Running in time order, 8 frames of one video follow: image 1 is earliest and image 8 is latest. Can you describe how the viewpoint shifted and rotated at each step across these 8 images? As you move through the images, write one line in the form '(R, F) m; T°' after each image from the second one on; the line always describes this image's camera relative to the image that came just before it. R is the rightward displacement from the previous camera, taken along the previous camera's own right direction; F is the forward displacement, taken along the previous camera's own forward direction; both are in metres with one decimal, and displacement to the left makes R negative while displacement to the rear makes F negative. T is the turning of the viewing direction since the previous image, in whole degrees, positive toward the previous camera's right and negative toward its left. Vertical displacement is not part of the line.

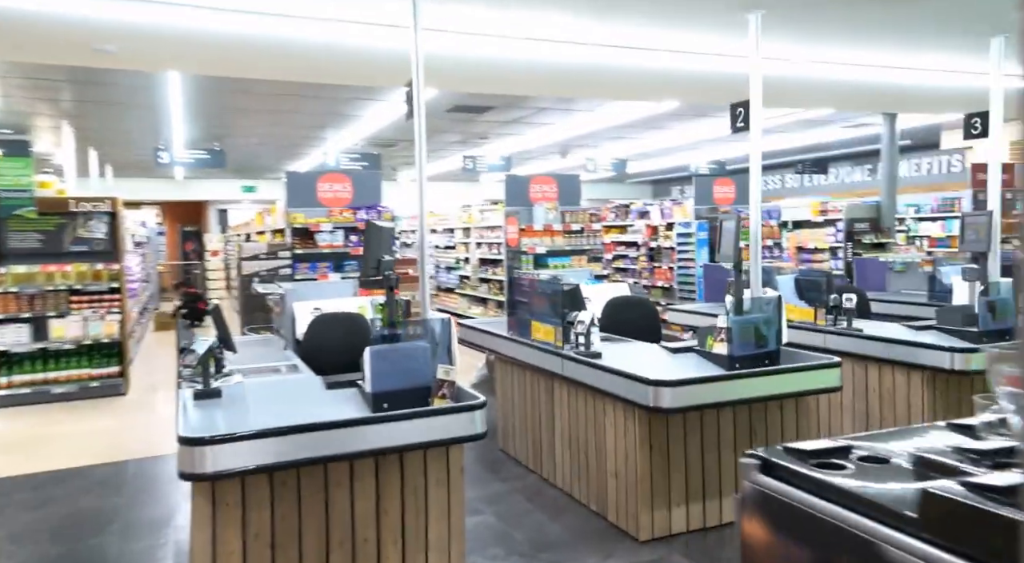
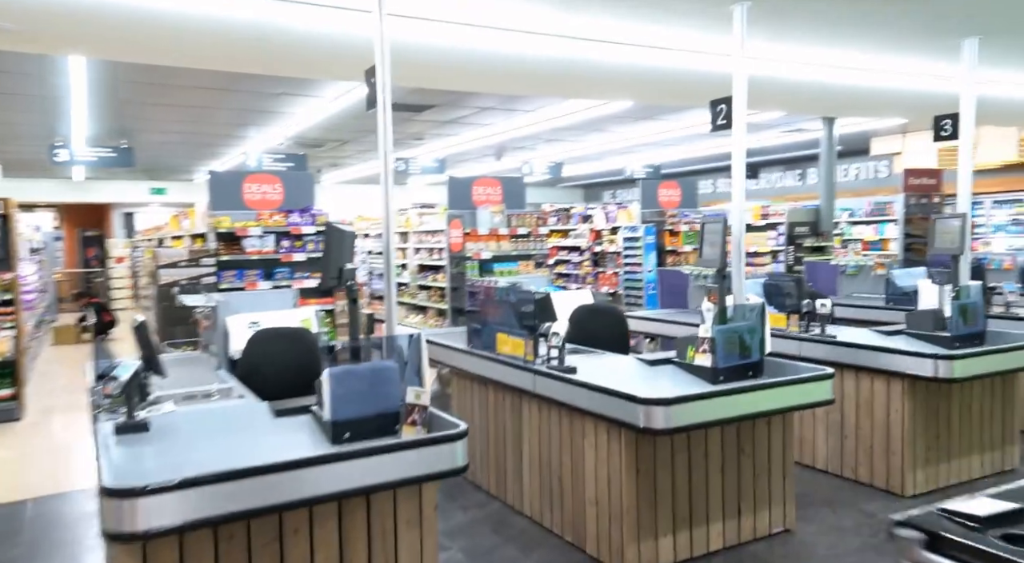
(-0.3, +0.4) m; +6°
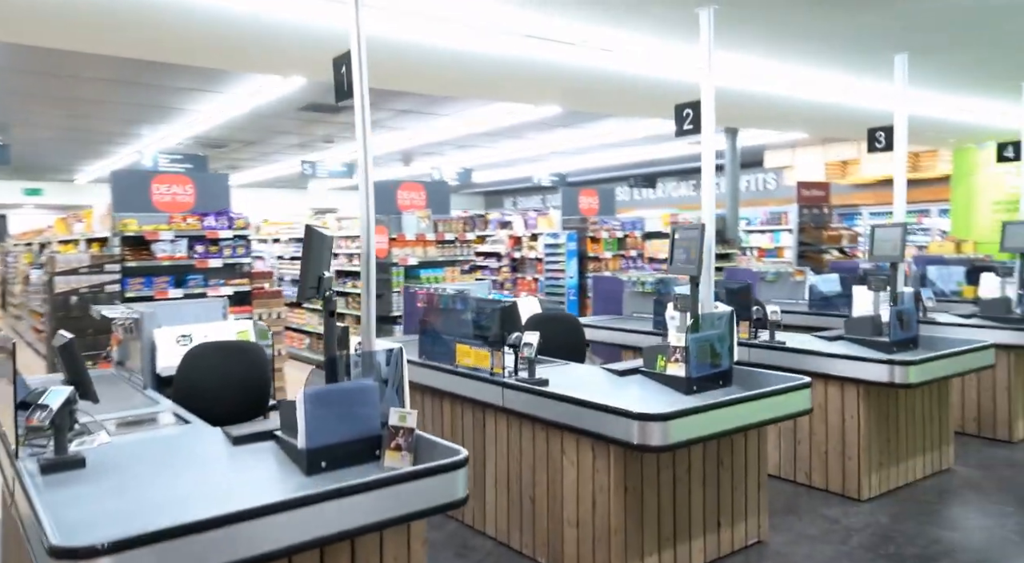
(-0.4, +0.3) m; +8°
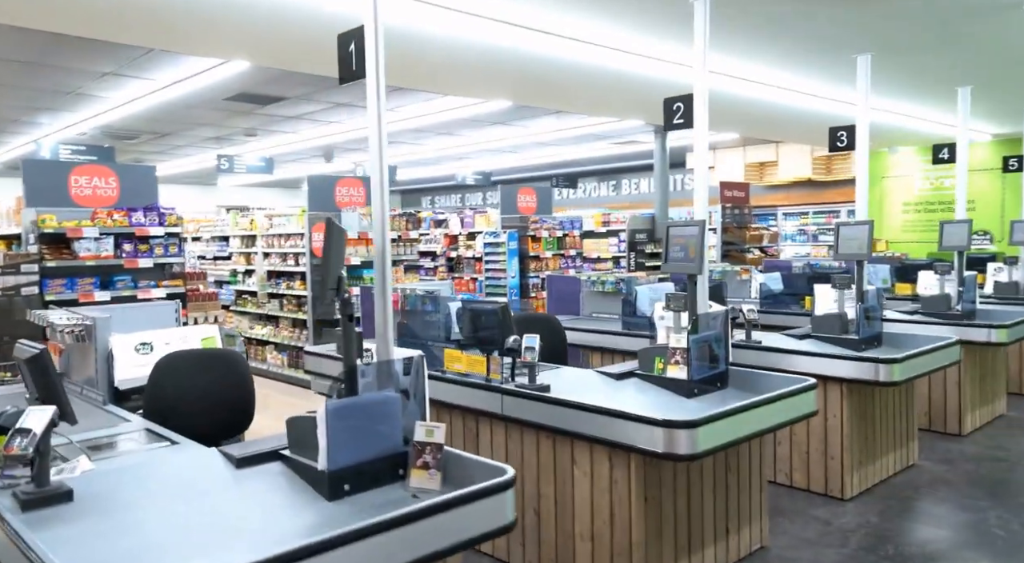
(-0.4, +0.3) m; +7°
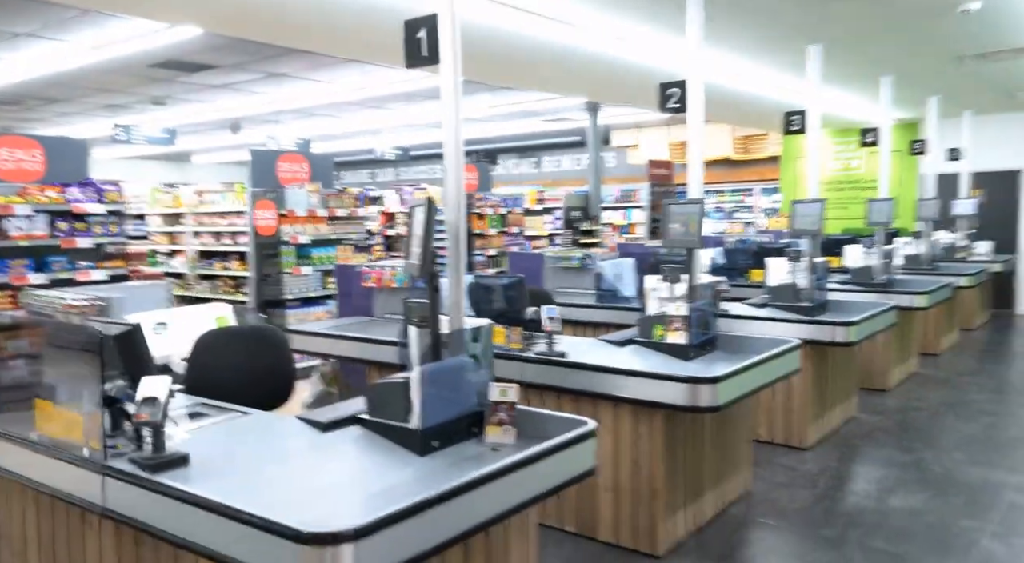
(-0.5, -0.1) m; +7°
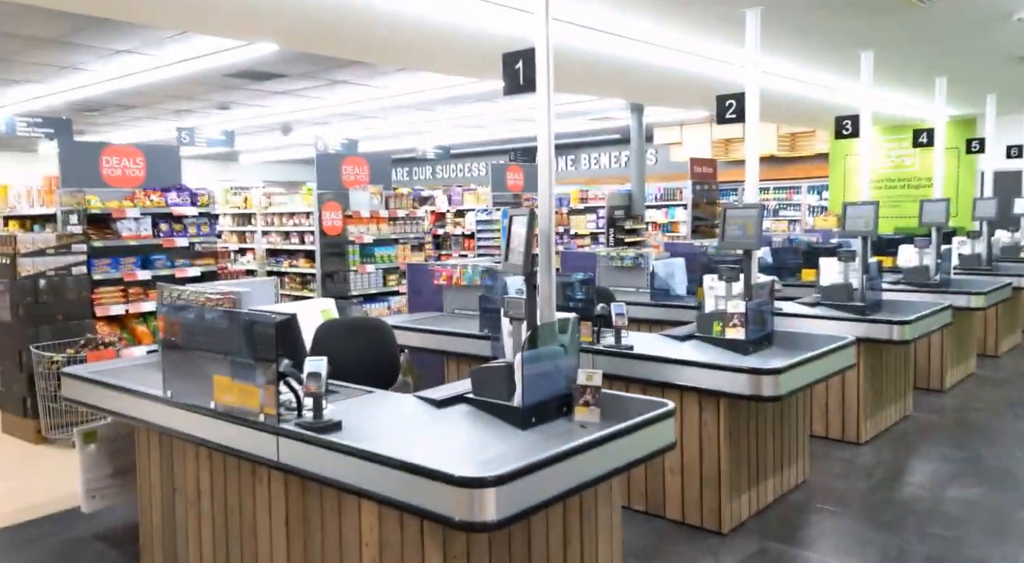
(-0.2, -0.4) m; -3°
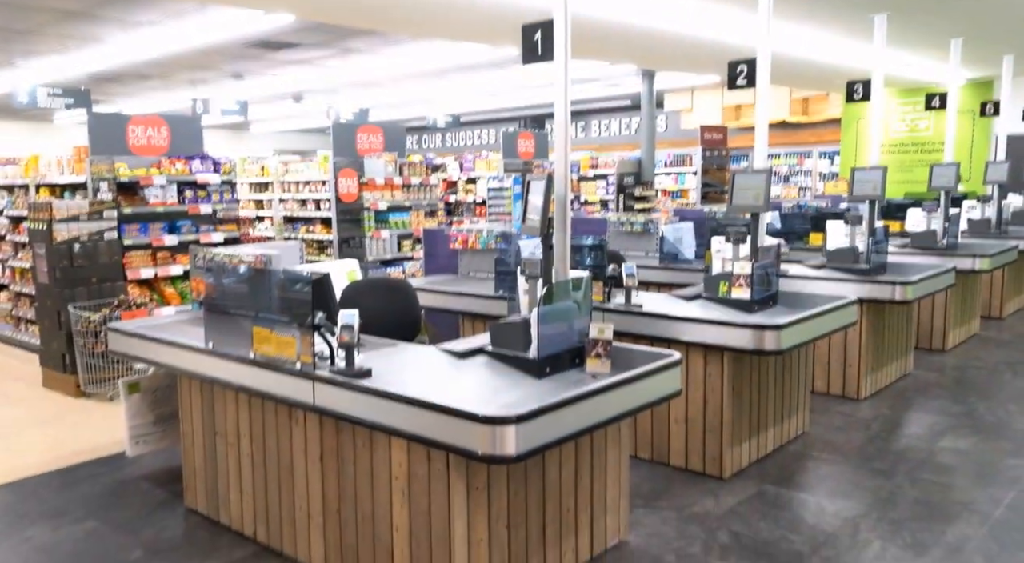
(0.0, -0.2) m; -1°
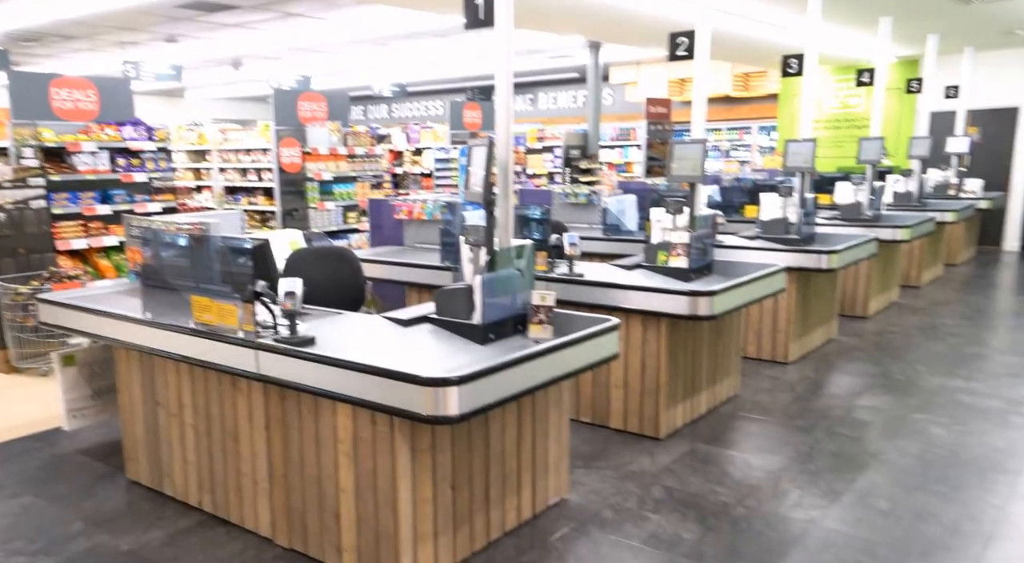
(0.0, -0.1) m; +4°
